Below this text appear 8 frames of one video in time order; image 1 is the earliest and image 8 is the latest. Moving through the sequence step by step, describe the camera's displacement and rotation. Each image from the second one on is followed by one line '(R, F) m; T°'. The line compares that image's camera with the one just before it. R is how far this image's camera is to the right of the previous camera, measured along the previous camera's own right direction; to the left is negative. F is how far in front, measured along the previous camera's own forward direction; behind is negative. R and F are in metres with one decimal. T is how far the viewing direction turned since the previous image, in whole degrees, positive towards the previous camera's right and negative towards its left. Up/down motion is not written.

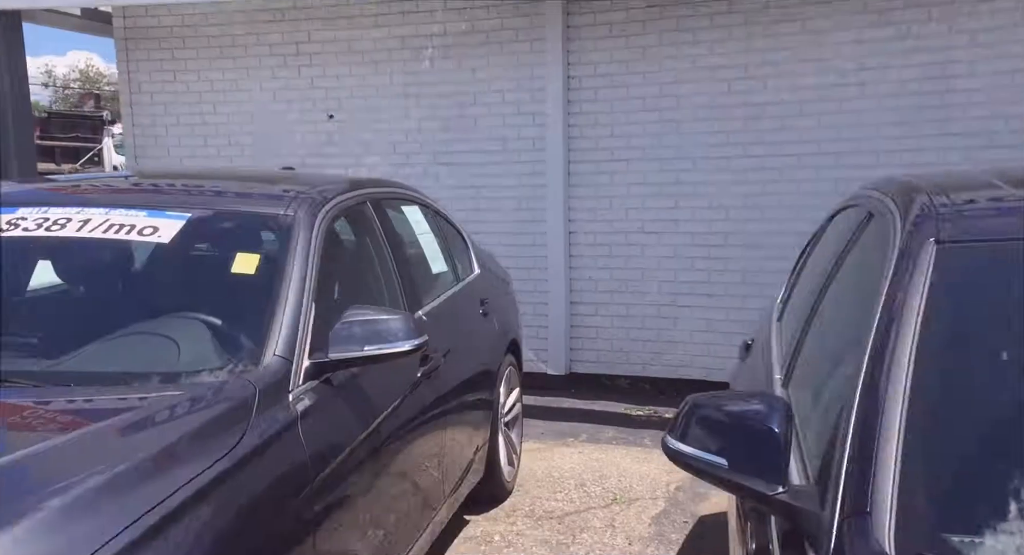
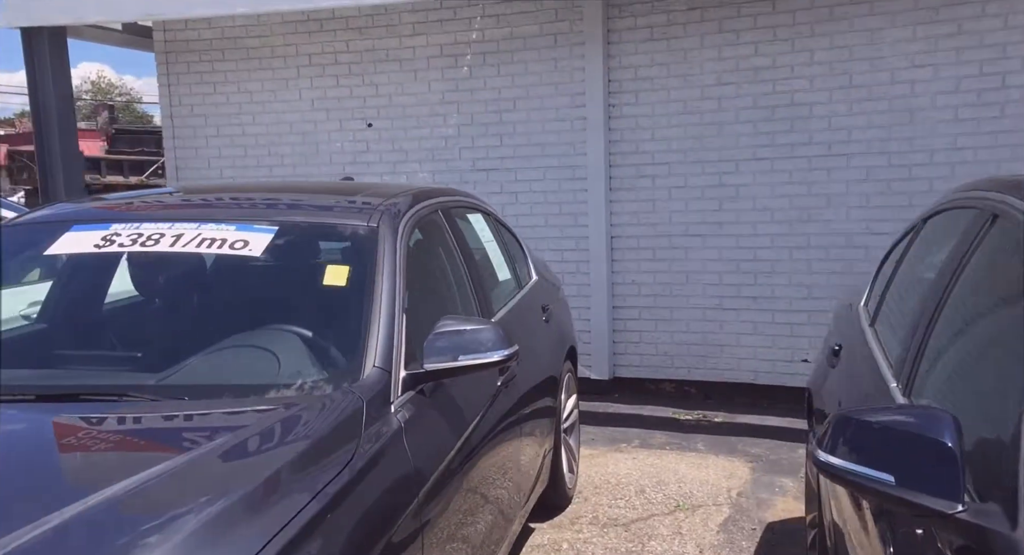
(-0.2, 0.0) m; -1°
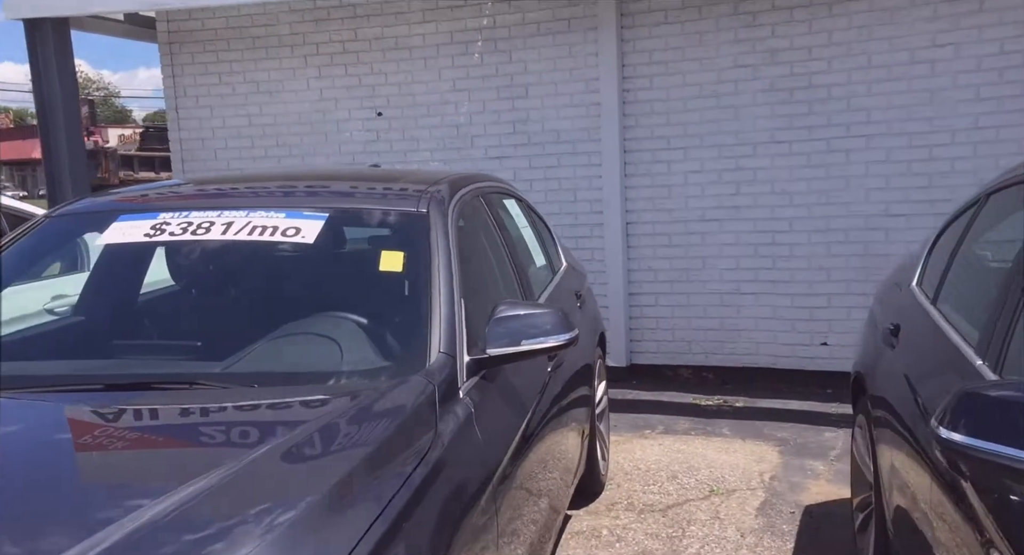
(-0.2, 0.0) m; +1°
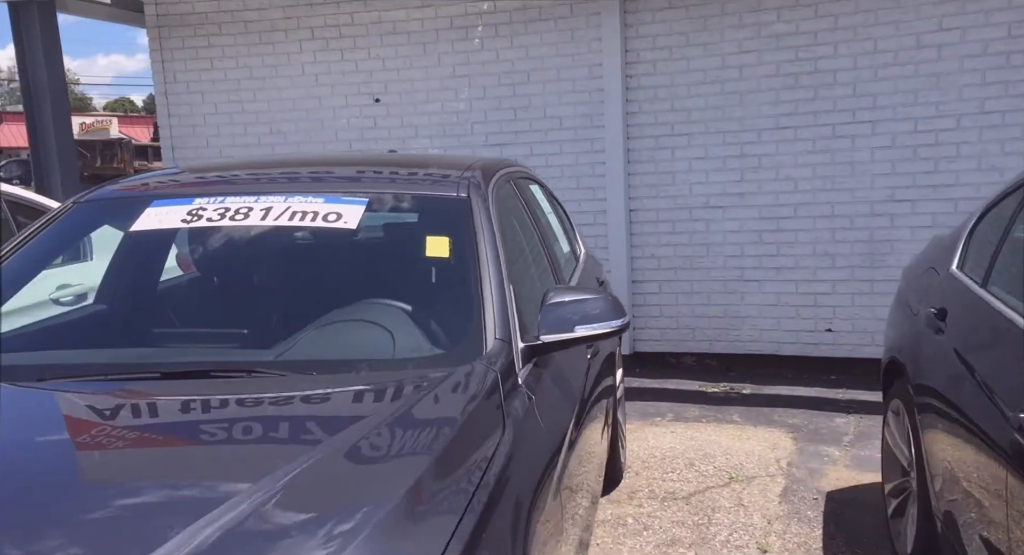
(-0.2, +0.1) m; +2°
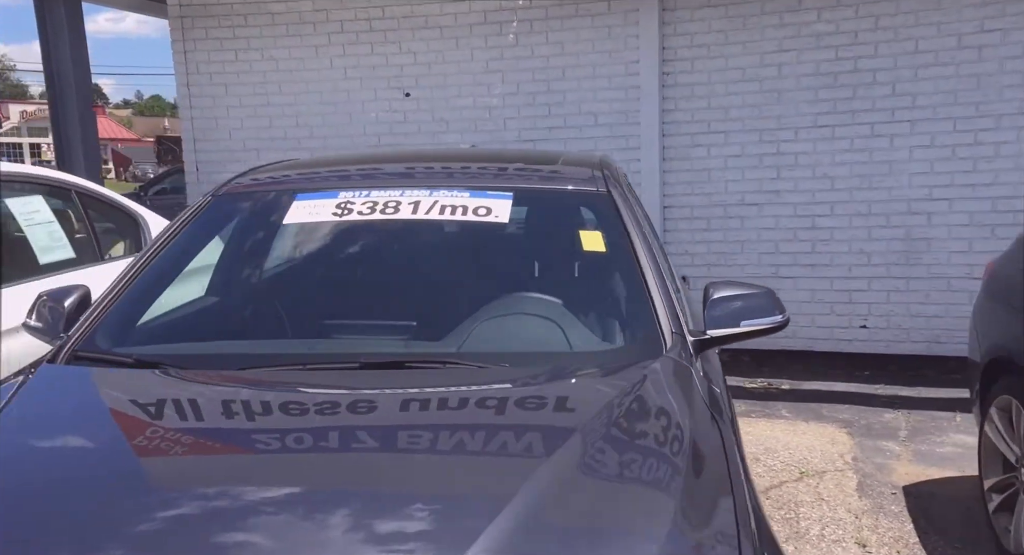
(-0.6, 0.0) m; +2°
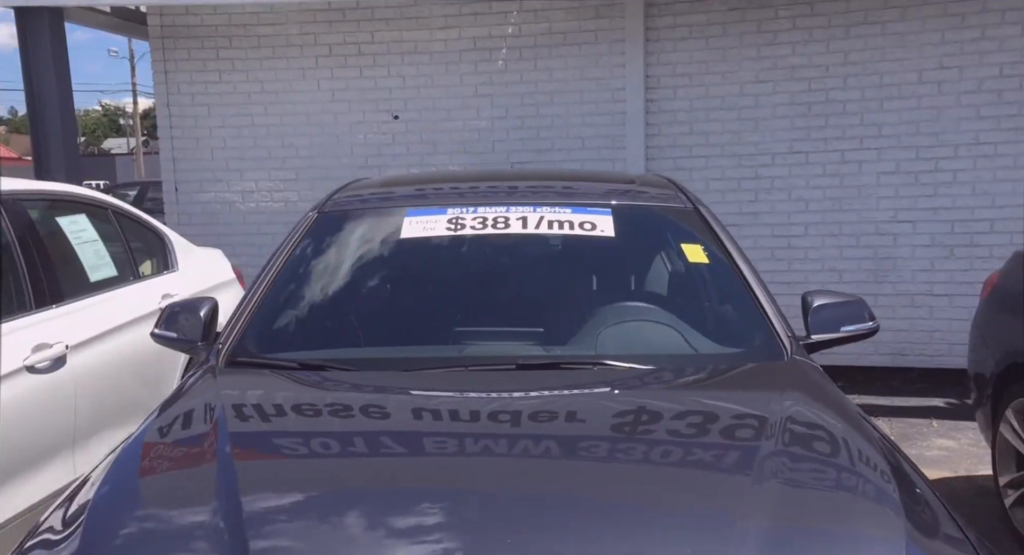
(-0.7, -0.1) m; +6°
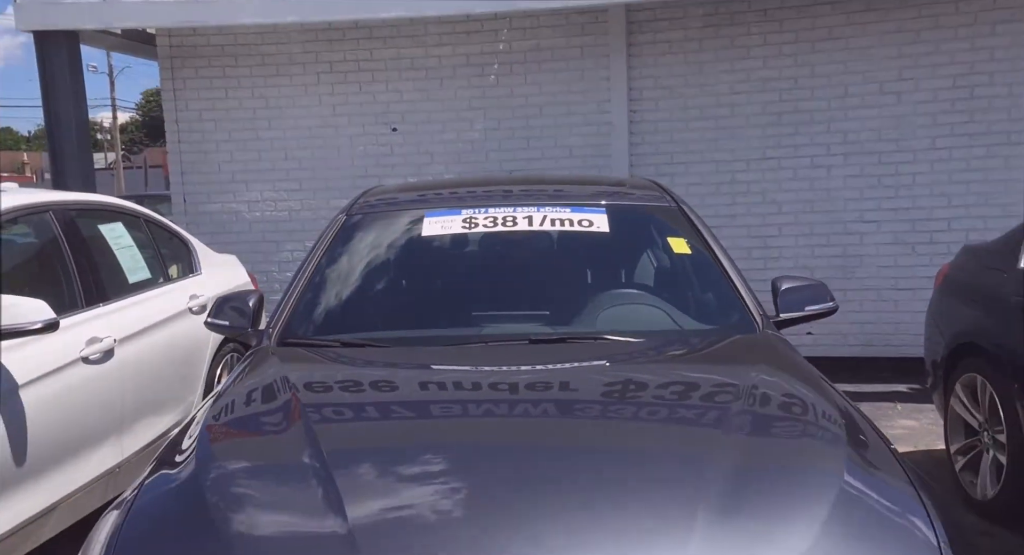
(-0.1, -0.4) m; +1°
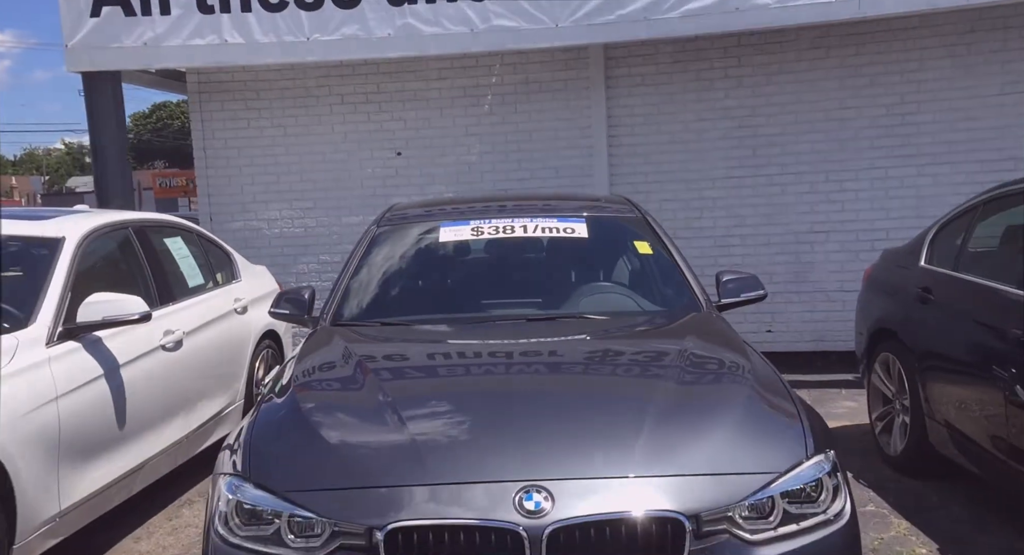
(-0.1, -0.9) m; +1°
